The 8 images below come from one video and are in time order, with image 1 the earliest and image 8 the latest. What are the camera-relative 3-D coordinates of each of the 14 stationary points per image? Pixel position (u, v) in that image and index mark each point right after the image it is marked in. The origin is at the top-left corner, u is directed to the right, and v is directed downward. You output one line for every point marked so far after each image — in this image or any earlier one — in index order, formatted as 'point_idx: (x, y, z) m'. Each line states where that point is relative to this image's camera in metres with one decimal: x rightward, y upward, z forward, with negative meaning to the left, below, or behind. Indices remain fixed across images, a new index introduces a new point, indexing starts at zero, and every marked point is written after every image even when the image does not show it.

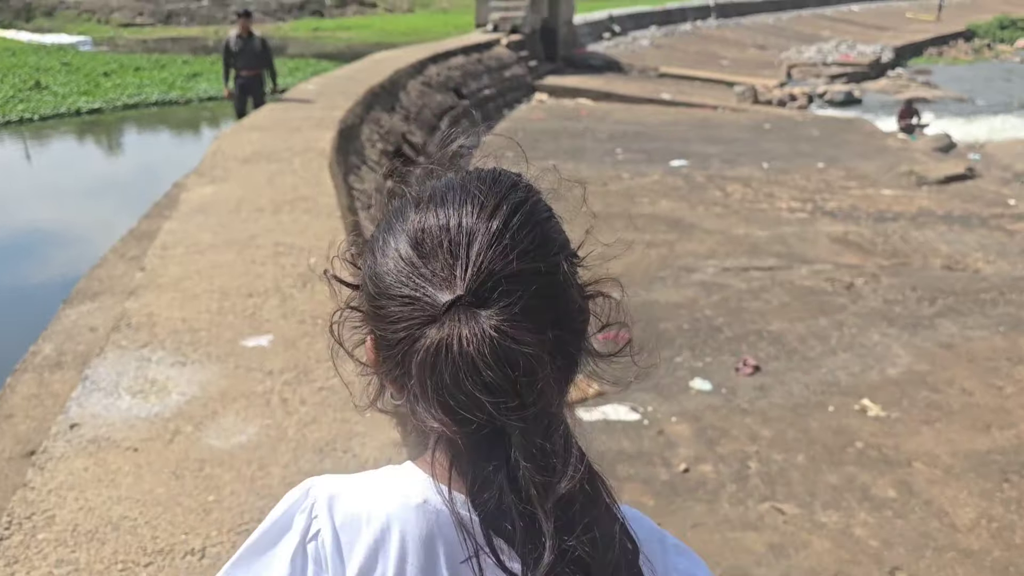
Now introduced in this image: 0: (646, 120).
0: (+1.6, +2.0, +10.7) m
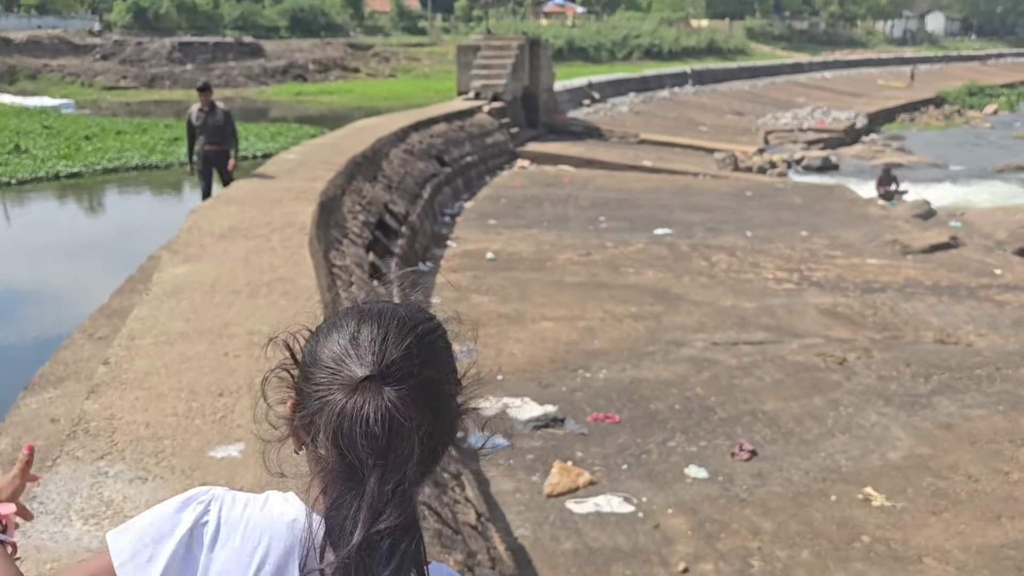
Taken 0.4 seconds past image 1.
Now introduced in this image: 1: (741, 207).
0: (+1.4, +1.2, +10.7) m
1: (+2.5, +0.9, +9.6) m
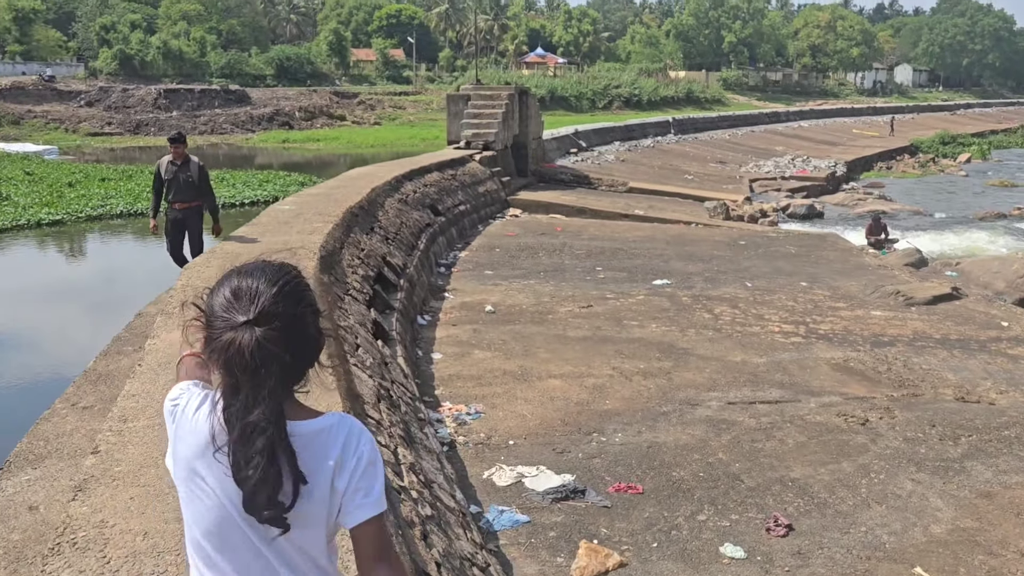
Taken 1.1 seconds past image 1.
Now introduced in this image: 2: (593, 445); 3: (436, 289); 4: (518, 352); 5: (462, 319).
0: (+1.3, +0.6, +10.6) m
1: (+2.4, +0.3, +9.5) m
2: (+0.4, -0.7, +4.1) m
3: (-0.6, 0.0, +7.6) m
4: (0.0, -0.4, +5.8) m
5: (-0.4, -0.2, +6.6) m
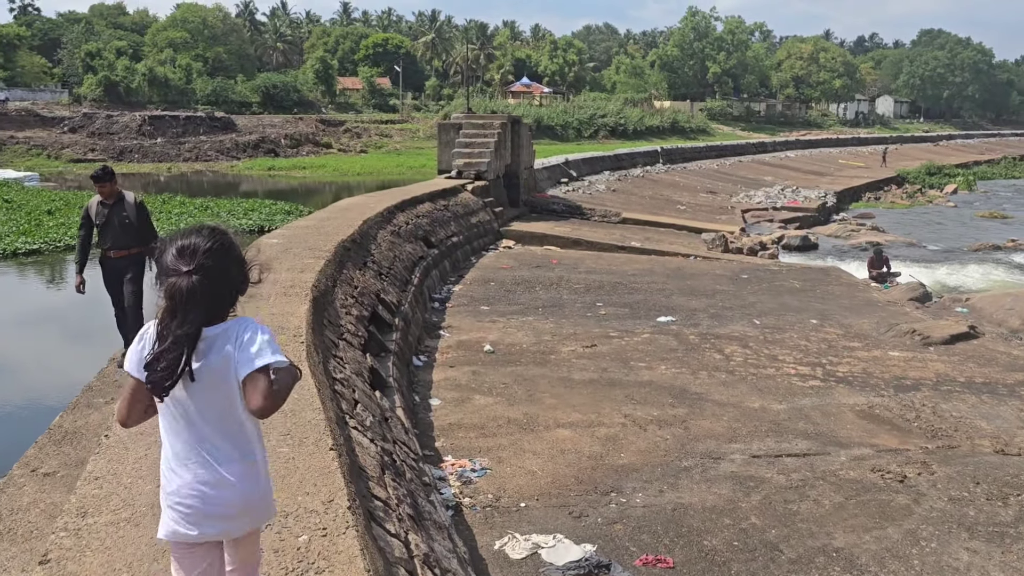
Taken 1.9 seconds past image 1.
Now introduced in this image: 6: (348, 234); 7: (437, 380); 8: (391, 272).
0: (+1.2, +0.2, +10.2) m
1: (+2.4, 0.0, +9.2) m
2: (+0.4, -0.9, +3.8) m
3: (-0.6, -0.3, +7.2) m
4: (+0.1, -0.7, +5.4) m
5: (-0.4, -0.5, +6.2) m
6: (-1.2, +0.4, +6.6) m
7: (-0.5, -0.6, +5.7) m
8: (-0.9, +0.1, +6.9) m
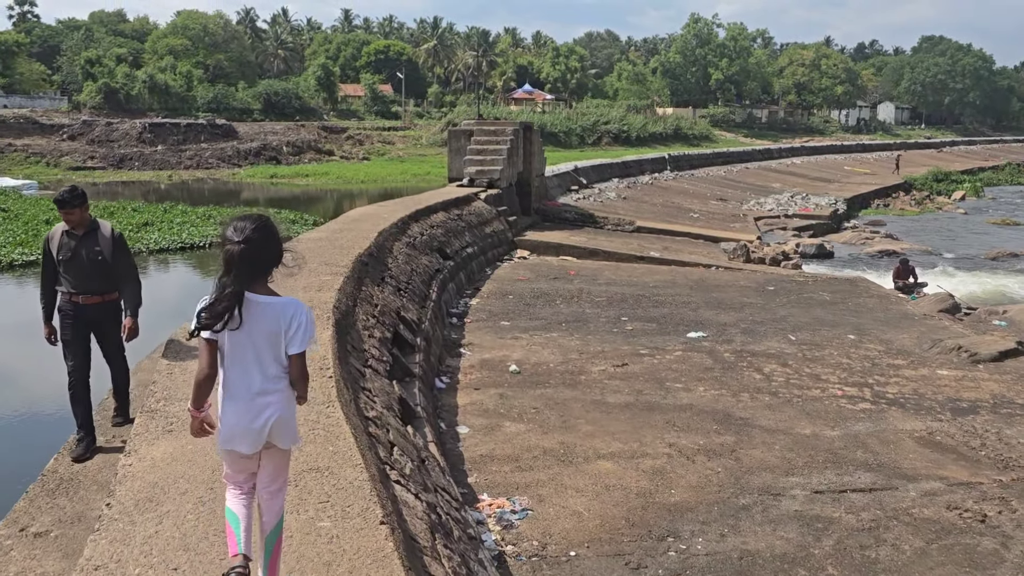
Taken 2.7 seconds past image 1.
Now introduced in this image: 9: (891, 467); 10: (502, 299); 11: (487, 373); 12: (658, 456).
0: (+1.4, +0.1, +9.9) m
1: (+2.6, -0.1, +8.8) m
2: (+0.6, -1.0, +3.4) m
3: (-0.5, -0.4, +6.8) m
4: (+0.2, -0.8, +5.0) m
5: (-0.2, -0.6, +5.8) m
6: (-1.0, +0.3, +6.2) m
7: (-0.3, -0.7, +5.3) m
8: (-0.8, 0.0, +6.5) m
9: (+1.9, -0.9, +4.5) m
10: (-0.1, -0.1, +8.8) m
11: (-0.2, -0.6, +6.1) m
12: (+0.7, -0.9, +4.5) m
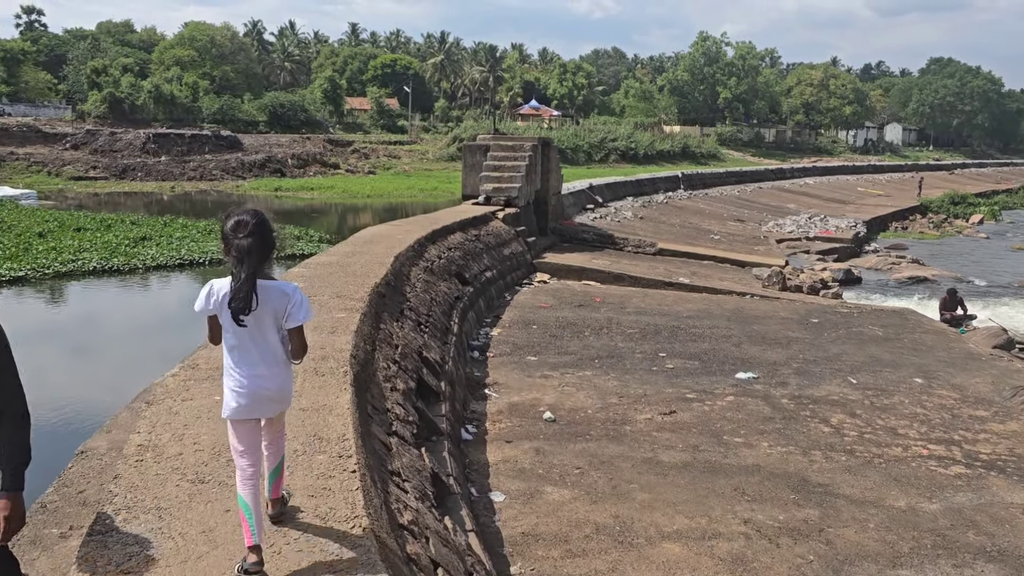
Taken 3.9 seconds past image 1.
0: (+1.6, -0.2, +9.1) m
1: (+2.8, -0.5, +8.0) m
2: (+0.8, -1.2, +2.6) m
3: (-0.3, -0.6, +6.1) m
4: (+0.4, -1.0, +4.3) m
5: (0.0, -0.8, +5.1) m
6: (-0.8, +0.1, +5.5) m
7: (-0.1, -0.9, +4.6) m
8: (-0.5, -0.2, +5.8) m
9: (+2.1, -1.1, +3.7) m
10: (+0.1, -0.4, +8.0) m
11: (0.0, -0.8, +5.3) m
12: (+0.9, -1.1, +3.8) m
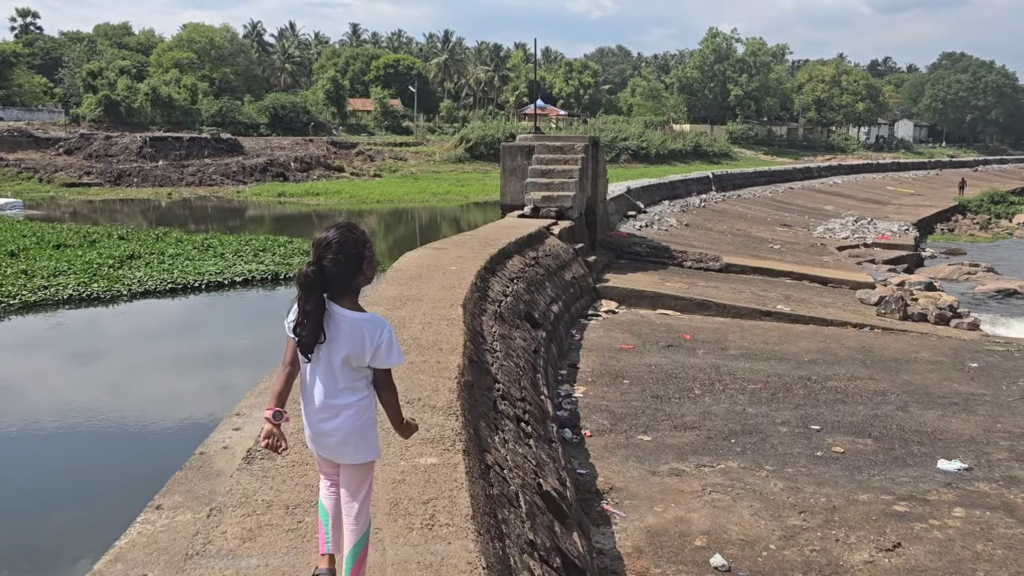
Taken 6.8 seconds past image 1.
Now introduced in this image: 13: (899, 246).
0: (+2.2, -0.5, +7.2) m
1: (+3.4, -0.7, +6.1) m
2: (+1.4, -1.5, +0.7) m
3: (+0.3, -1.0, +4.2) m
4: (+1.0, -1.3, +2.4) m
5: (+0.6, -1.1, +3.2) m
6: (-0.2, -0.2, +3.6) m
7: (+0.5, -1.2, +2.7) m
8: (+0.1, -0.5, +3.9) m
9: (+2.7, -1.4, +1.8) m
10: (+0.7, -0.7, +6.1) m
11: (+0.6, -1.1, +3.4) m
12: (+1.5, -1.4, +1.9) m
13: (+8.0, +0.8, +18.4) m
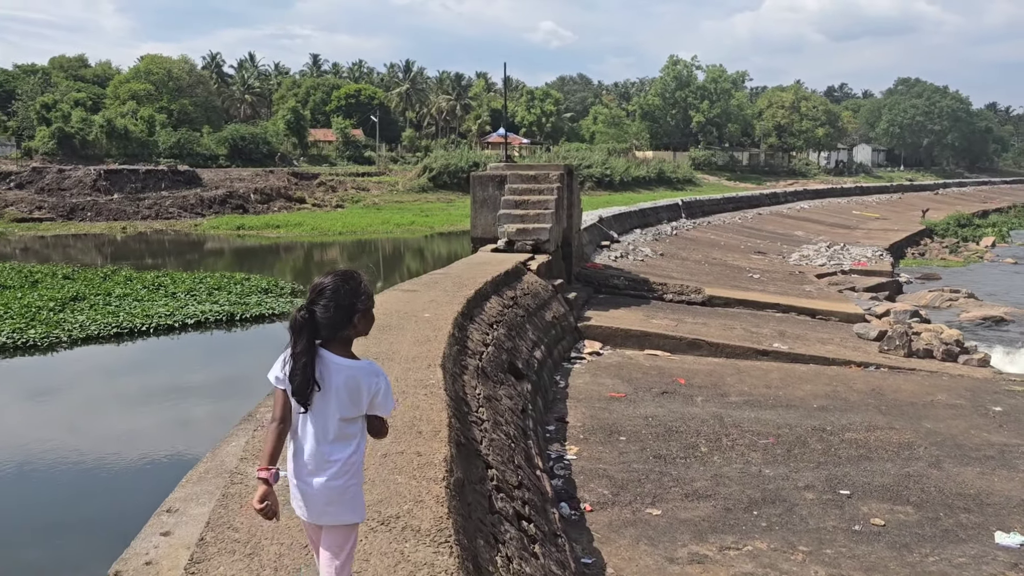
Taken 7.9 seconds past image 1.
0: (+2.1, -0.8, +6.6) m
1: (+3.3, -1.0, +5.5) m
2: (+1.5, -1.6, 0.0) m
3: (+0.3, -1.2, +3.5) m
4: (+1.1, -1.4, +1.7) m
5: (+0.6, -1.3, +2.5) m
6: (-0.2, -0.4, +2.9) m
7: (+0.5, -1.4, +2.0) m
8: (0.0, -0.7, +3.2) m
9: (+2.8, -1.5, +1.2) m
10: (+0.6, -1.0, +5.4) m
11: (+0.6, -1.3, +2.7) m
12: (+1.6, -1.5, +1.2) m
13: (+7.4, +0.3, +18.0) m
